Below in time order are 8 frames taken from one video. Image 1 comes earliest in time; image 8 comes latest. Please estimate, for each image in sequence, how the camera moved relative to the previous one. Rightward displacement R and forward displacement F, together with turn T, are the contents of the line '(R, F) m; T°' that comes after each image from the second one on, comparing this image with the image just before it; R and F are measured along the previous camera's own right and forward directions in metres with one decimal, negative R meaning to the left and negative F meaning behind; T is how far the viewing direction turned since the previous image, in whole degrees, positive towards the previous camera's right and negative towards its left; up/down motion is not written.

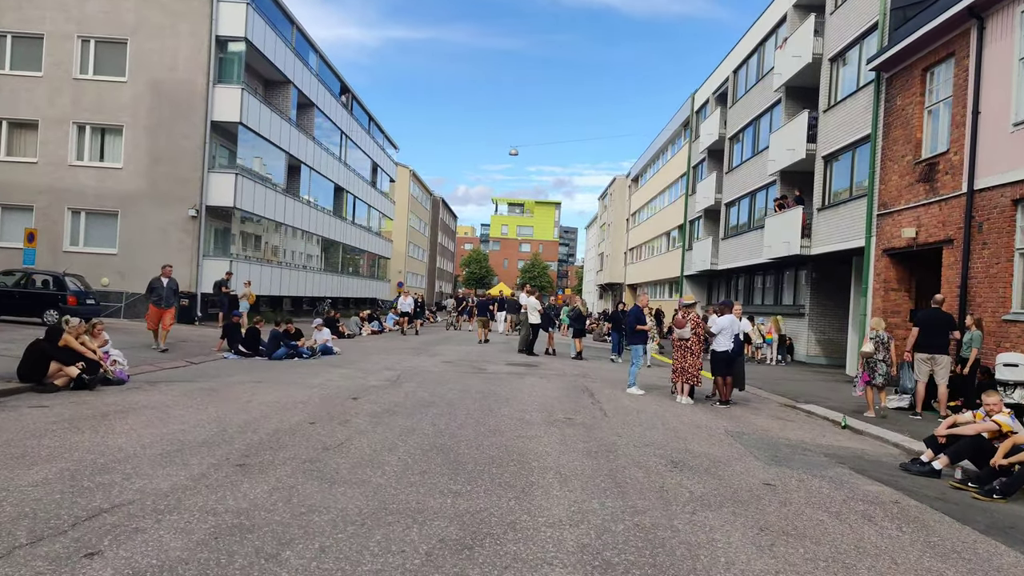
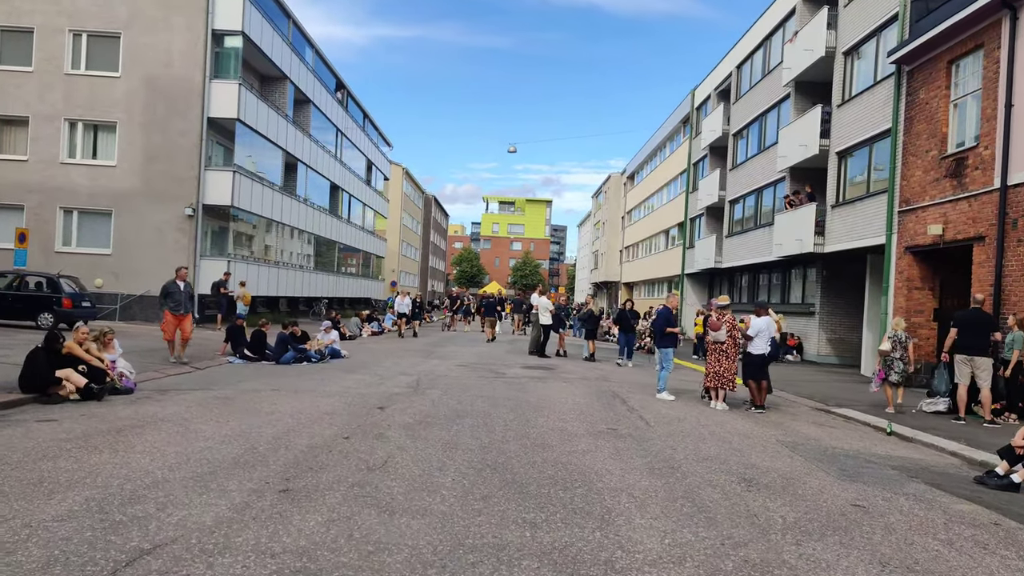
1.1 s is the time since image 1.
(-0.5, +0.5) m; +1°
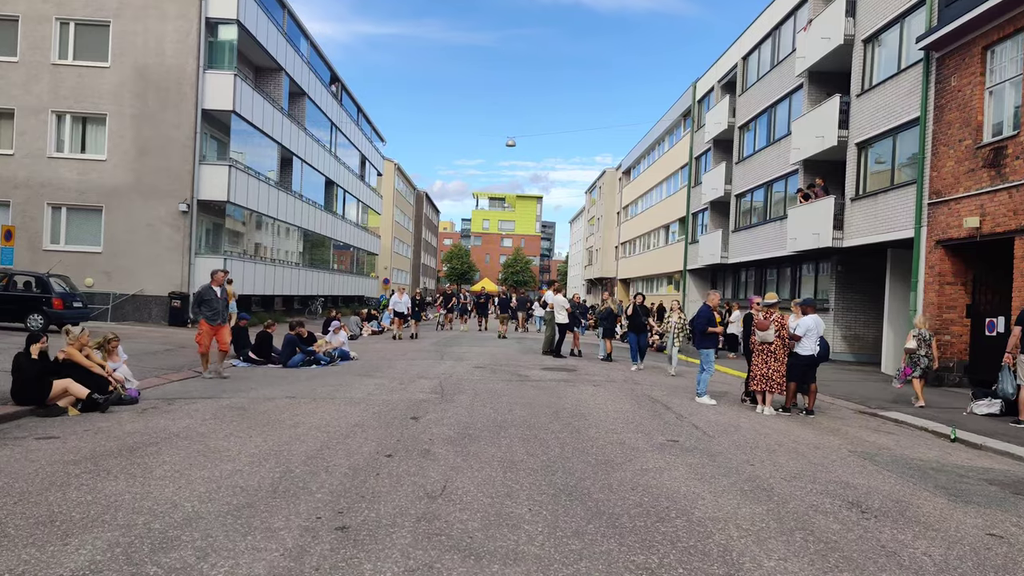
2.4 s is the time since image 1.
(-0.5, +0.7) m; +1°
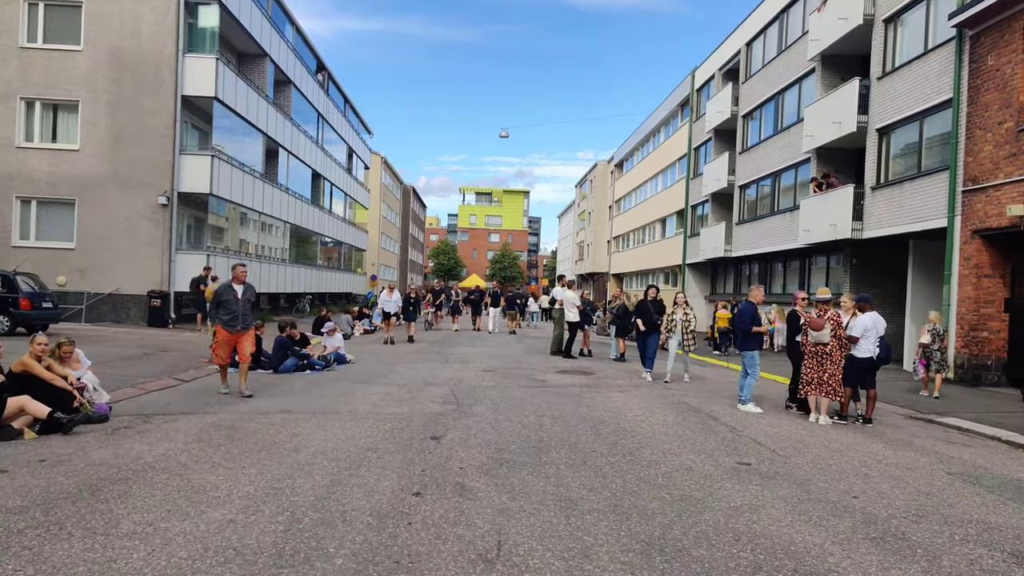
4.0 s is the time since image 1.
(-0.4, +1.1) m; +1°
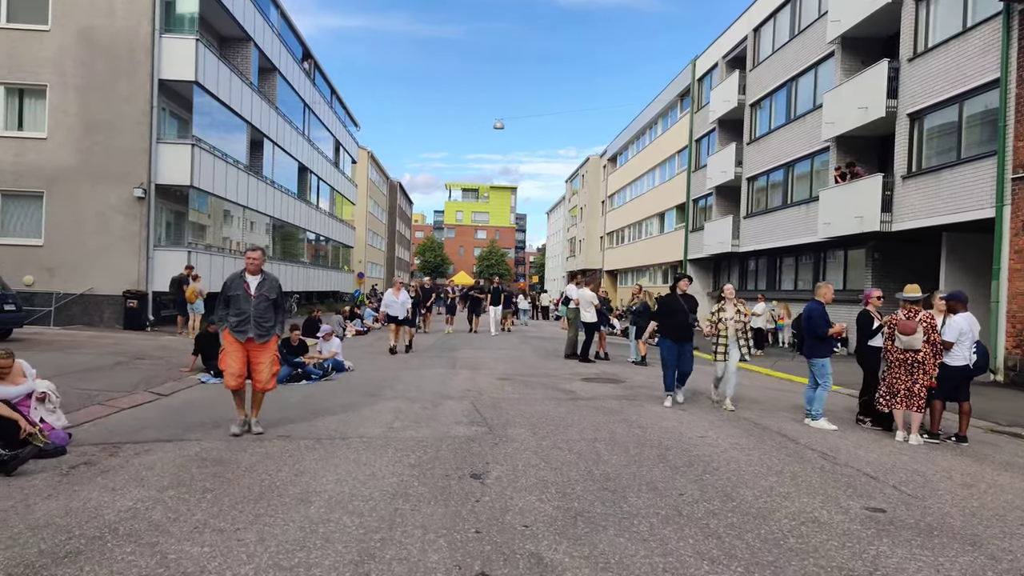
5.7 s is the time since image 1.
(-0.5, +1.3) m; +1°
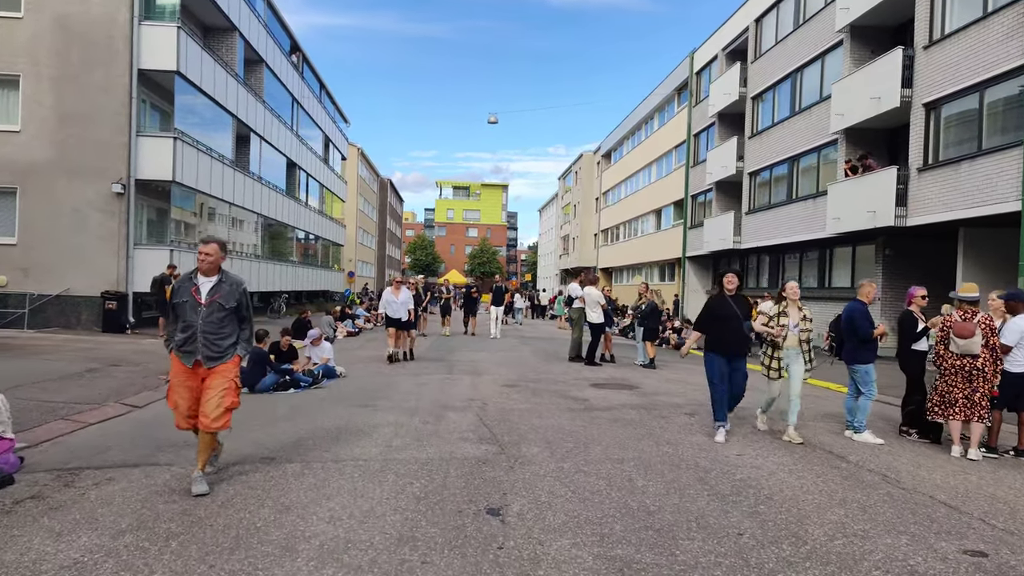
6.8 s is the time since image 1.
(-0.2, +0.8) m; +1°
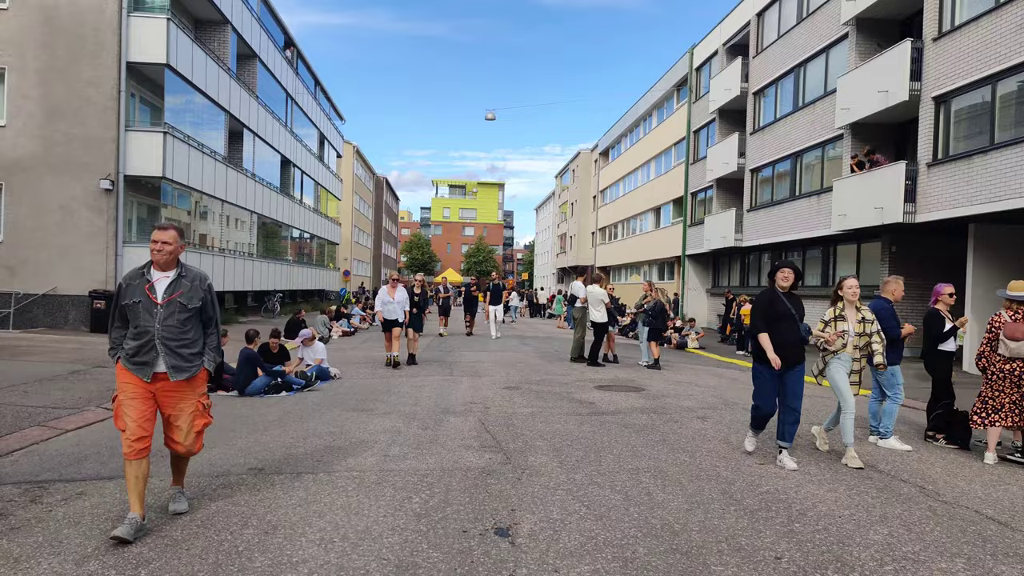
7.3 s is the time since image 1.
(-0.1, +0.4) m; 0°
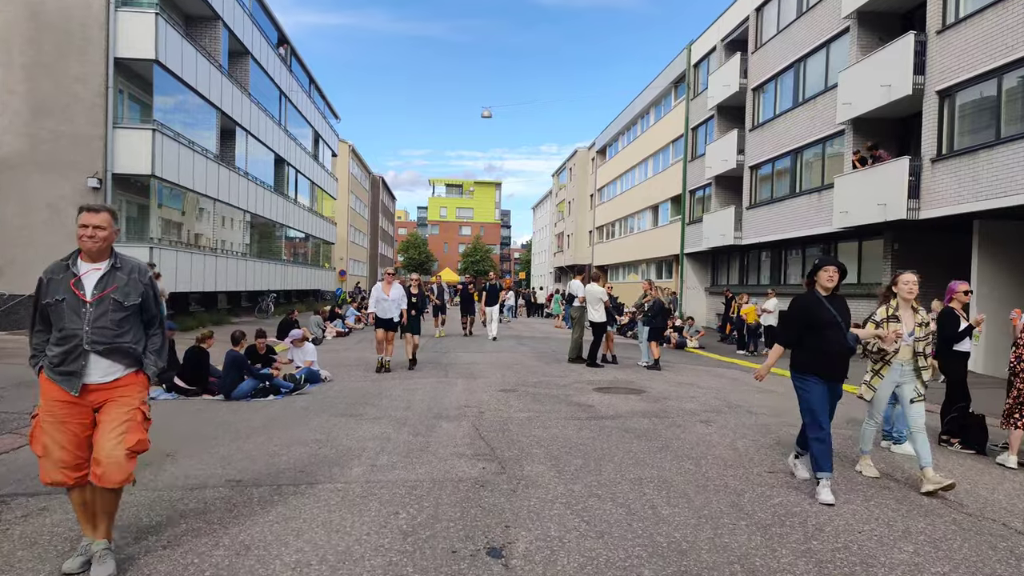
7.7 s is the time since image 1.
(0.0, +0.3) m; 0°
